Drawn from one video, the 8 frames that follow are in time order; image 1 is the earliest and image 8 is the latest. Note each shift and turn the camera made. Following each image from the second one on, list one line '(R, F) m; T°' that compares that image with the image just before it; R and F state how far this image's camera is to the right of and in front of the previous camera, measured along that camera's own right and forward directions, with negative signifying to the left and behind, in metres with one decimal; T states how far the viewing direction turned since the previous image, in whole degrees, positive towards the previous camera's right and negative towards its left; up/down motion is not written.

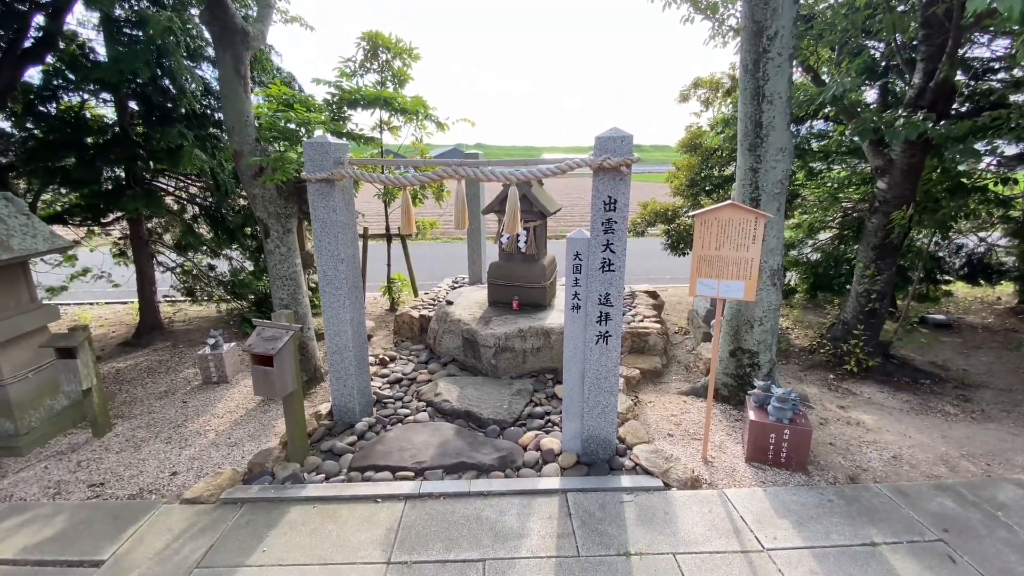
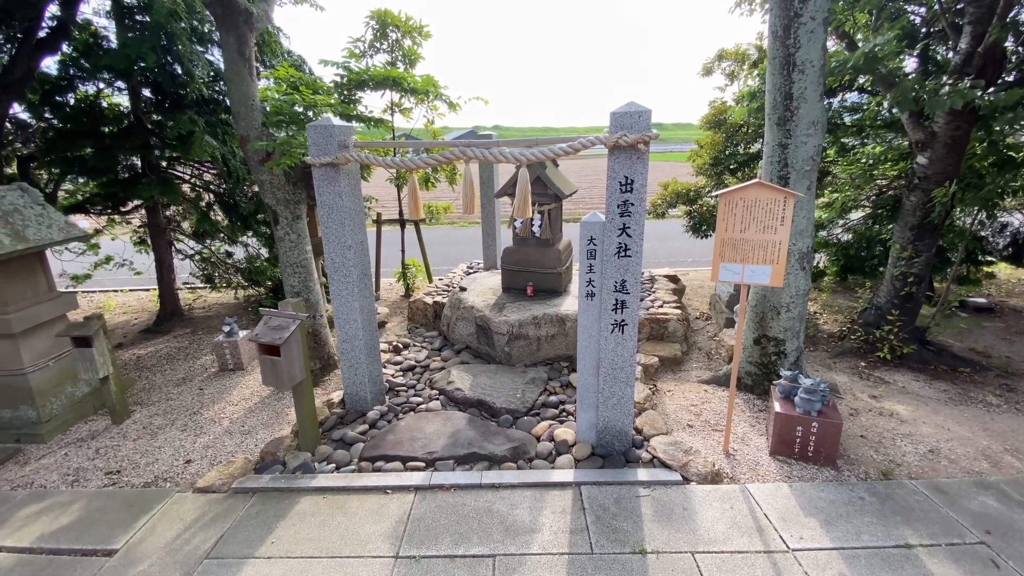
(+0.1, +0.1) m; -2°
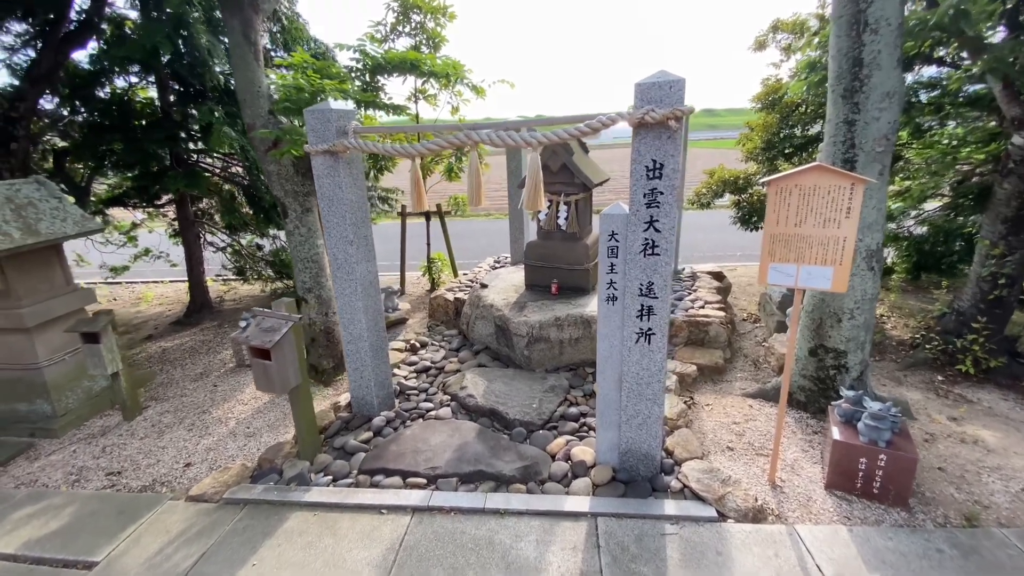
(+0.2, +0.4) m; -5°
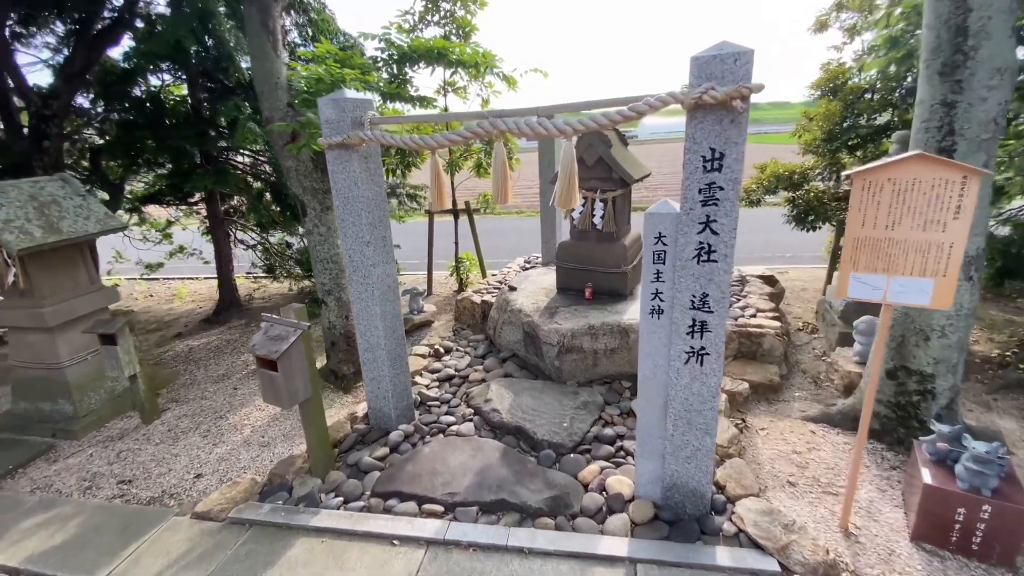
(0.0, +0.3) m; -4°
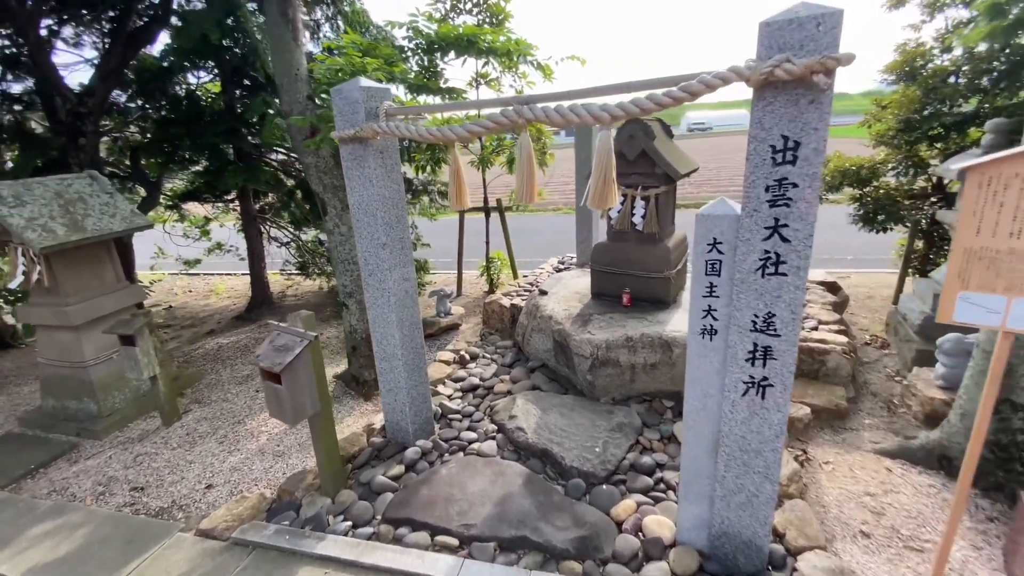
(0.0, +0.3) m; -4°
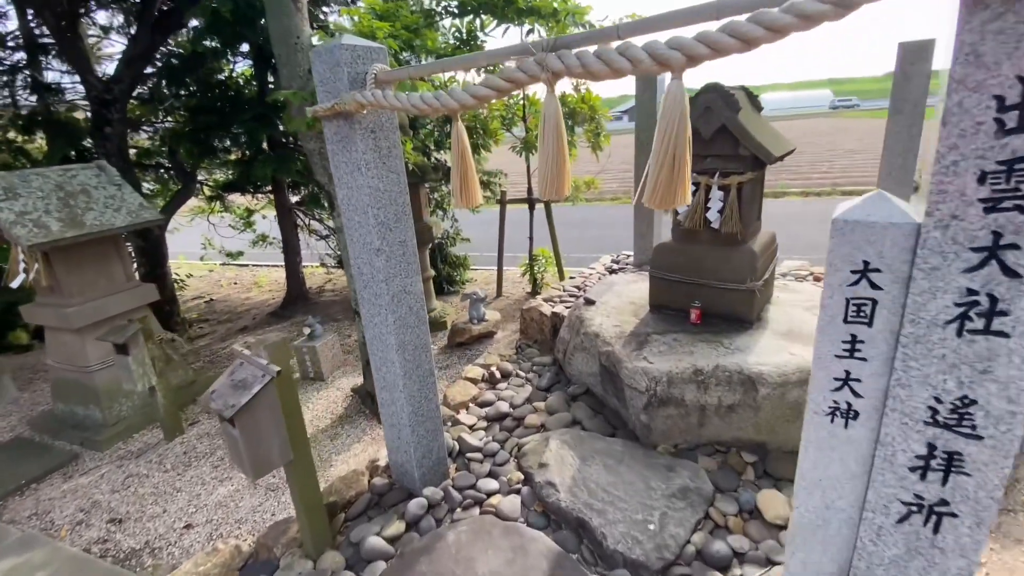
(+0.1, +0.7) m; -7°
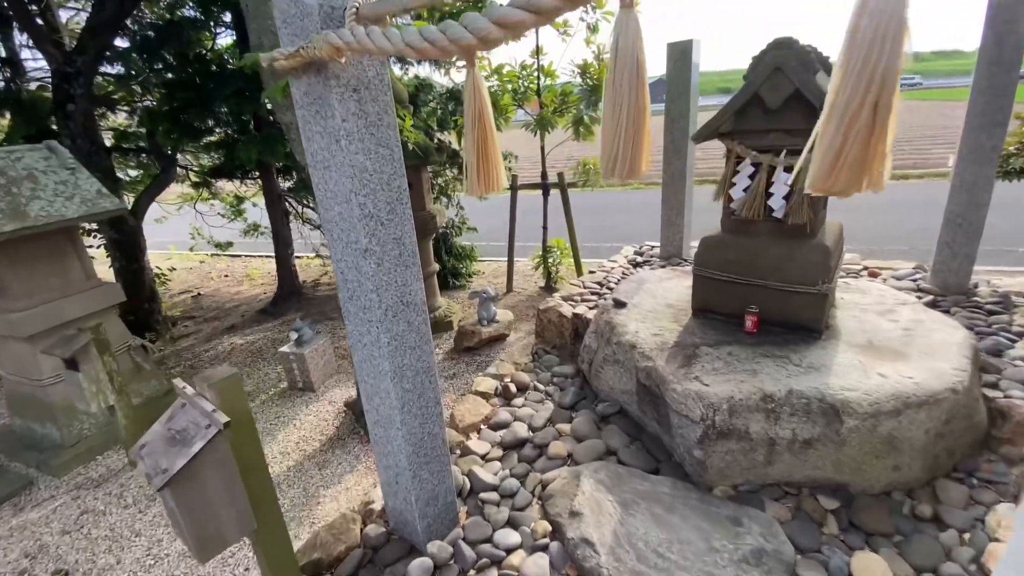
(-0.1, +0.5) m; 0°
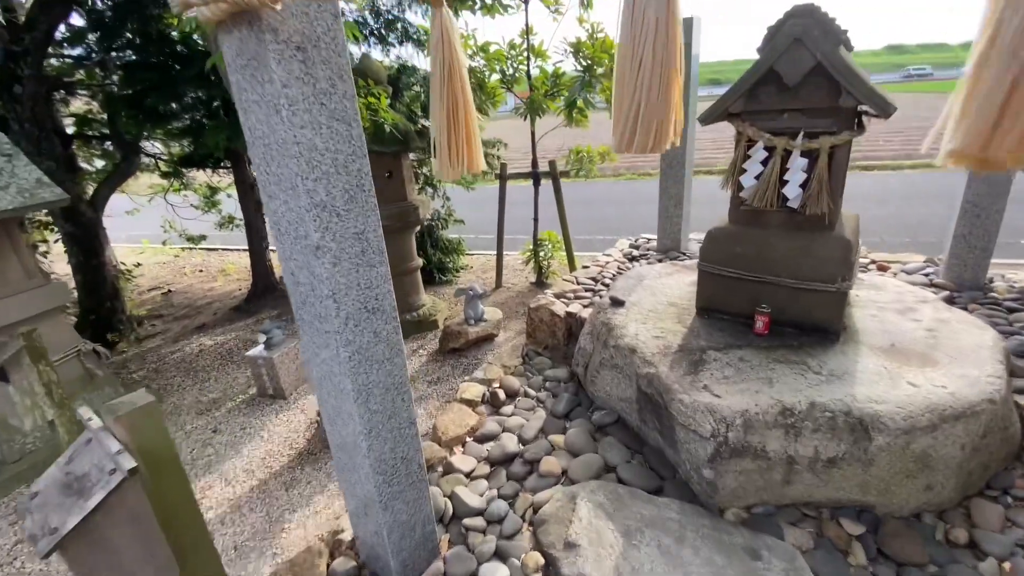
(0.0, +0.3) m; +1°
